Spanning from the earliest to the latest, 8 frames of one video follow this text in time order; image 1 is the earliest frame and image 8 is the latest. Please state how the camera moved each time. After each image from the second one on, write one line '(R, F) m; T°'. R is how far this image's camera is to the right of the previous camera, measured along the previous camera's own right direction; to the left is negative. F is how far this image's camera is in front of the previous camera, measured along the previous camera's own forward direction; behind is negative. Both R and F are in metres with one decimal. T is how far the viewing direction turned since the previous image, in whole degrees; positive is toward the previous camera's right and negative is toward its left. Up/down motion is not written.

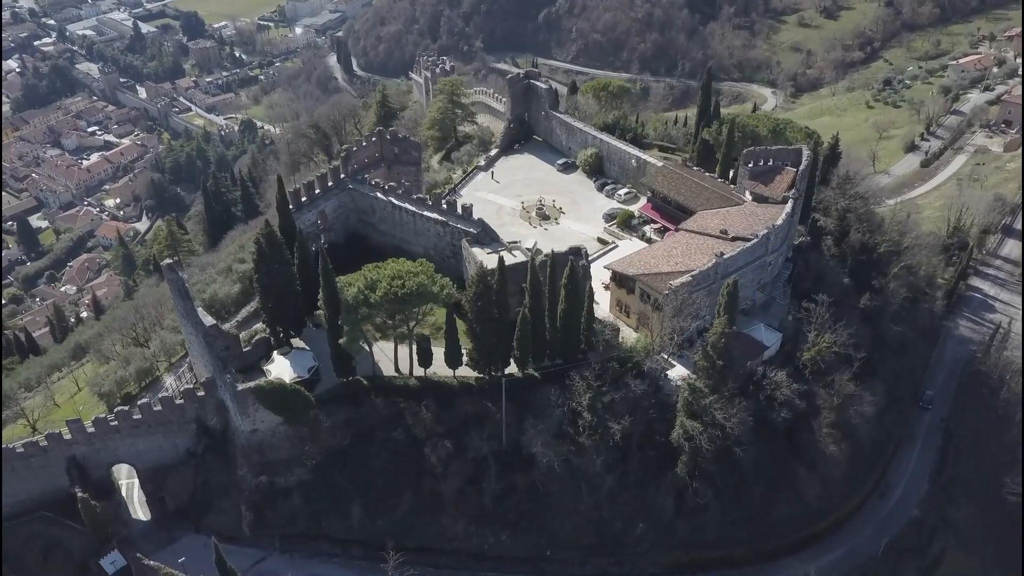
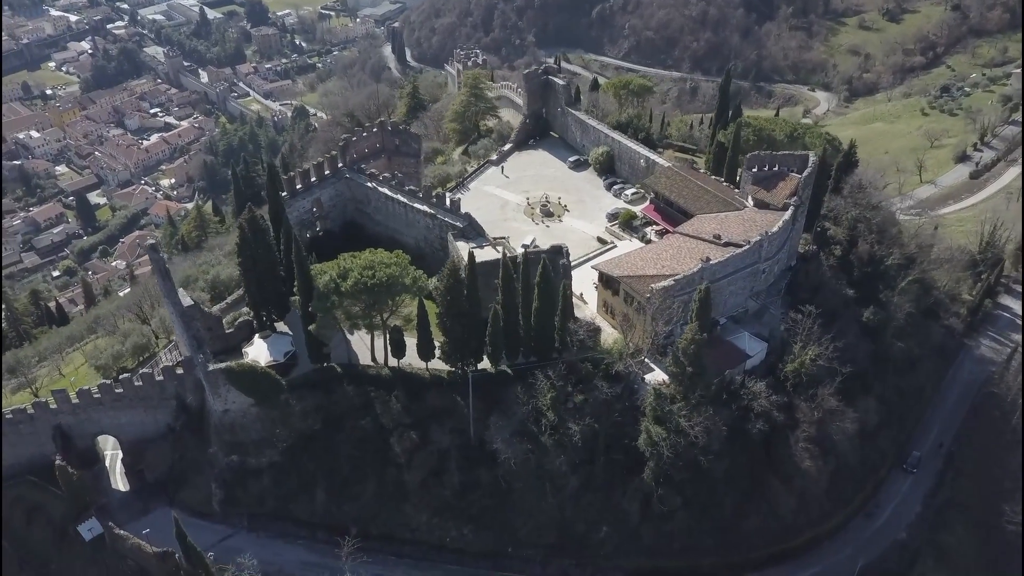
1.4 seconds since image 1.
(+2.7, +0.1) m; -4°
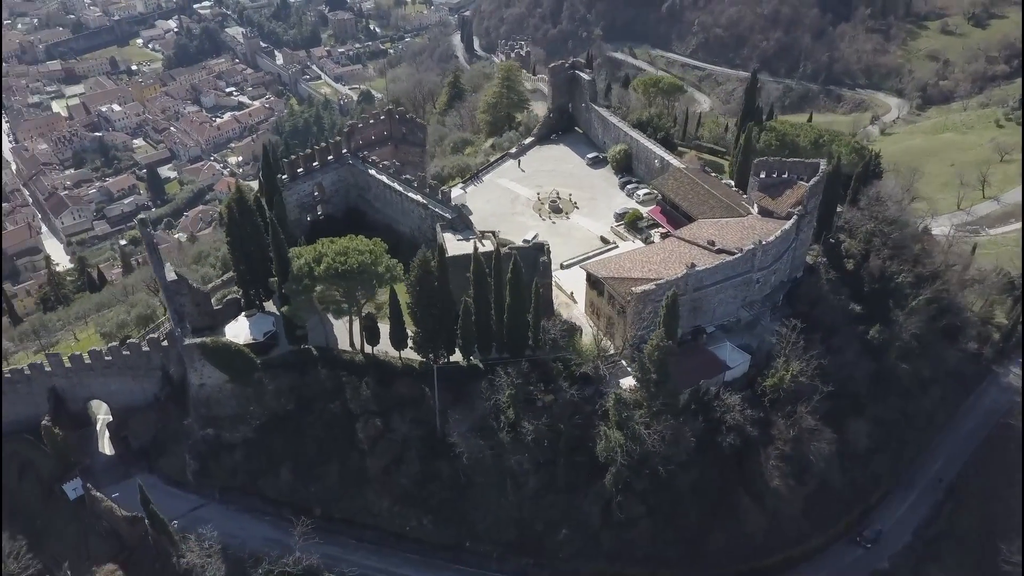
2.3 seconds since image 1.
(+3.1, +0.2) m; -5°
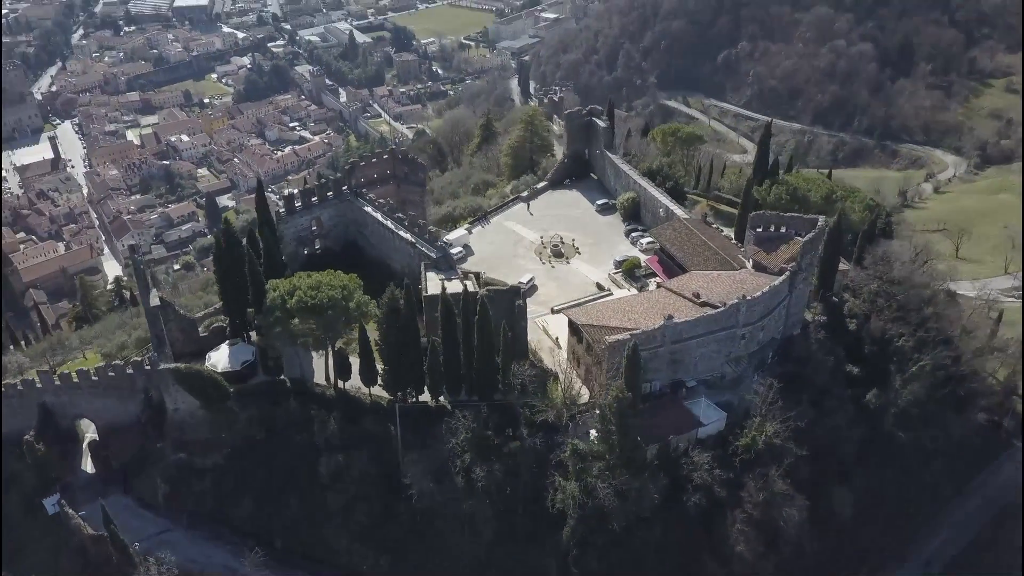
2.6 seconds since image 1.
(+2.9, +0.2) m; -4°
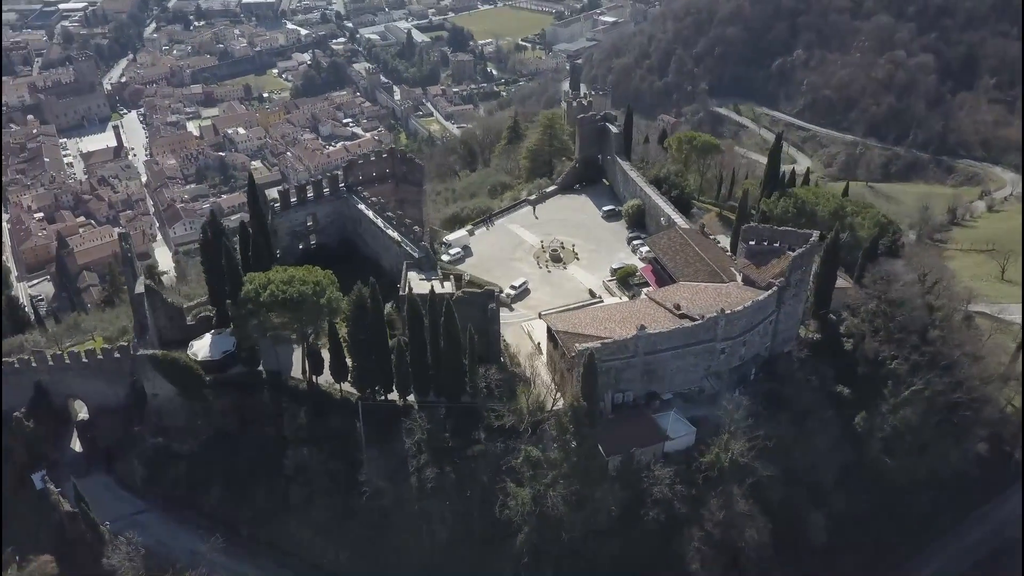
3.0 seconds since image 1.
(+2.8, +0.2) m; -4°
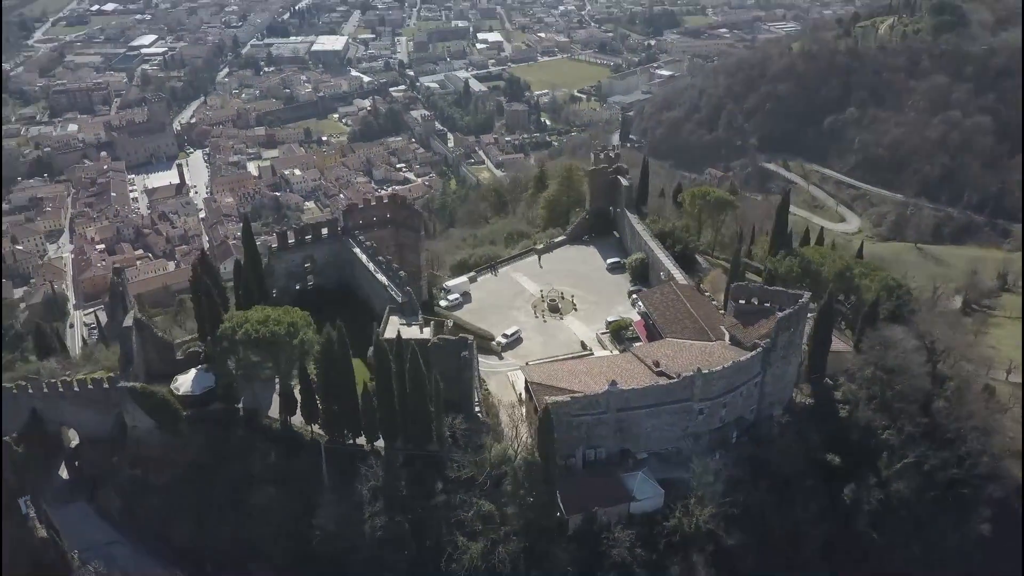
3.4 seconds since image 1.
(+2.8, +0.2) m; -4°
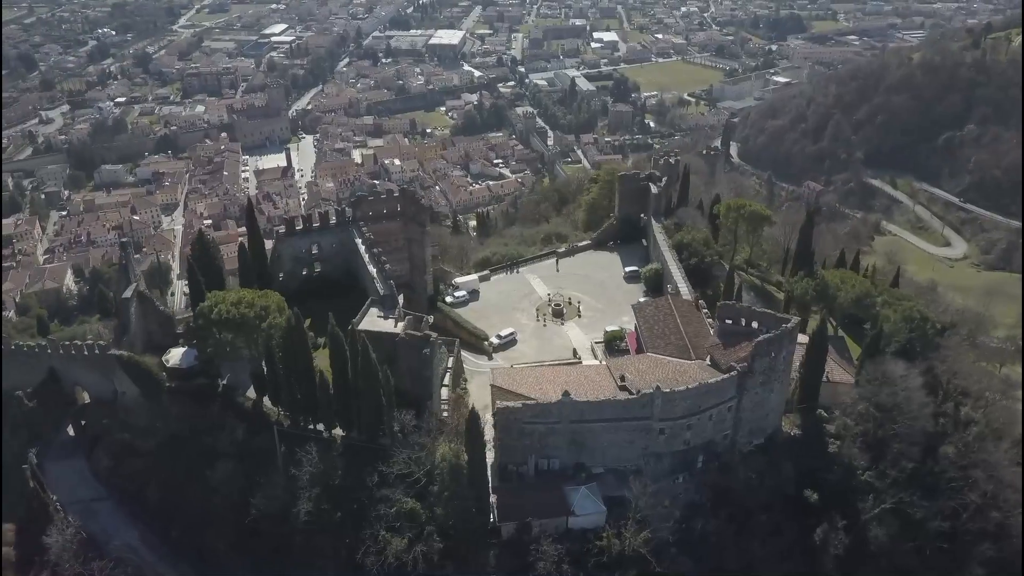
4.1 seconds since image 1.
(+4.8, +0.6) m; -8°
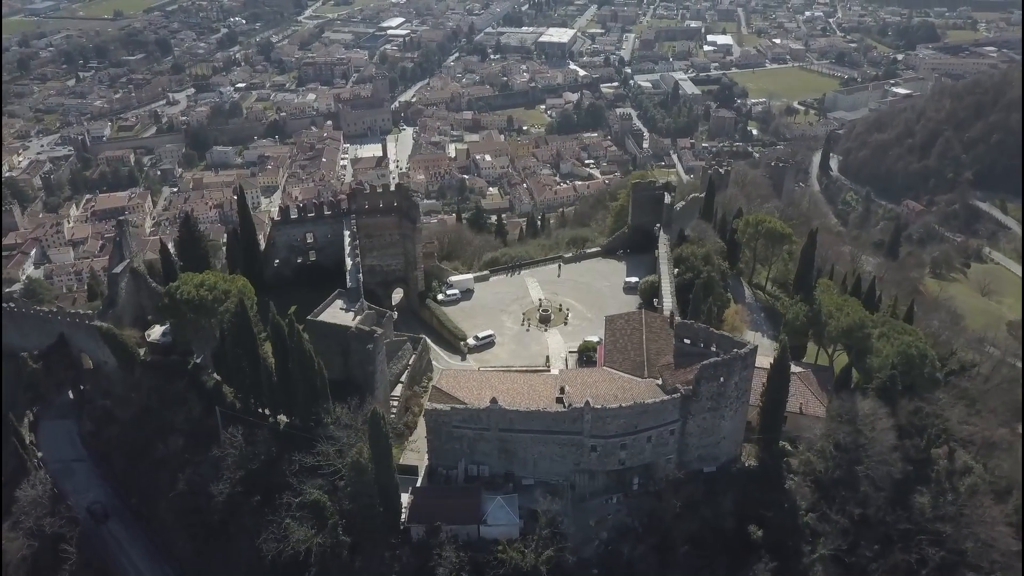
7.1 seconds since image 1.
(+5.4, +0.7) m; -8°
